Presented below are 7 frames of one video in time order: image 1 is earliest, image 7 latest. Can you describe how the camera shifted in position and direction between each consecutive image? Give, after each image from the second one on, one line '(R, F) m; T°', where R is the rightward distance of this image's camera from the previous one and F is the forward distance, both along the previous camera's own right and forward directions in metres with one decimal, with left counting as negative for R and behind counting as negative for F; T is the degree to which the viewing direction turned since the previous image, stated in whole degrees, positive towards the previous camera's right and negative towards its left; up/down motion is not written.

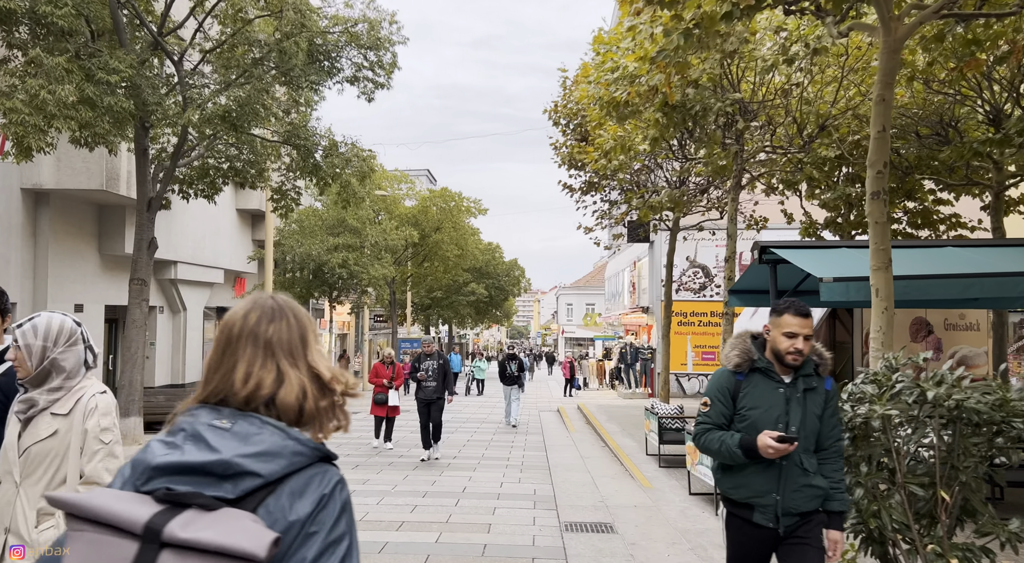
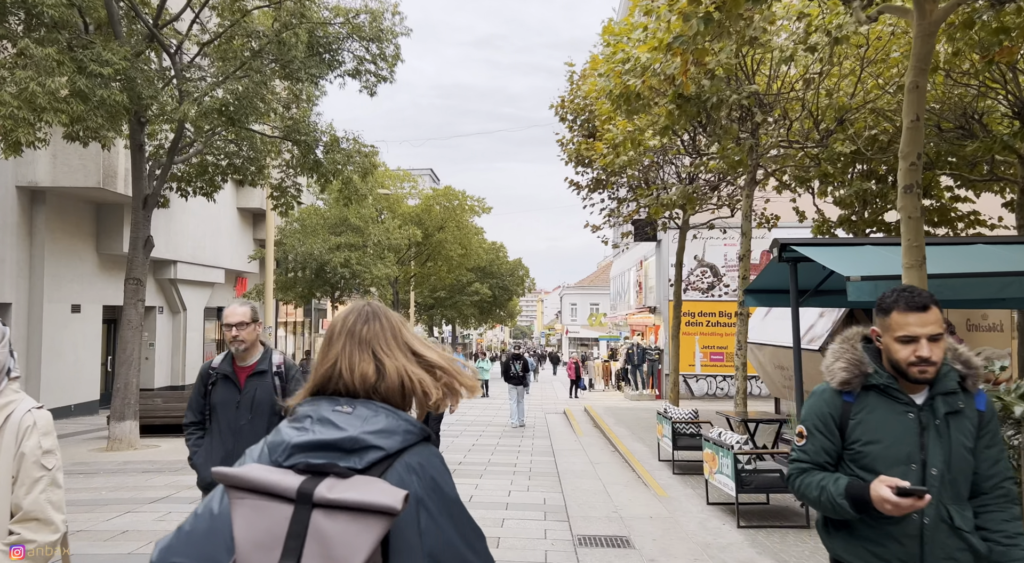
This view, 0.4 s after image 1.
(-0.1, +0.4) m; 0°
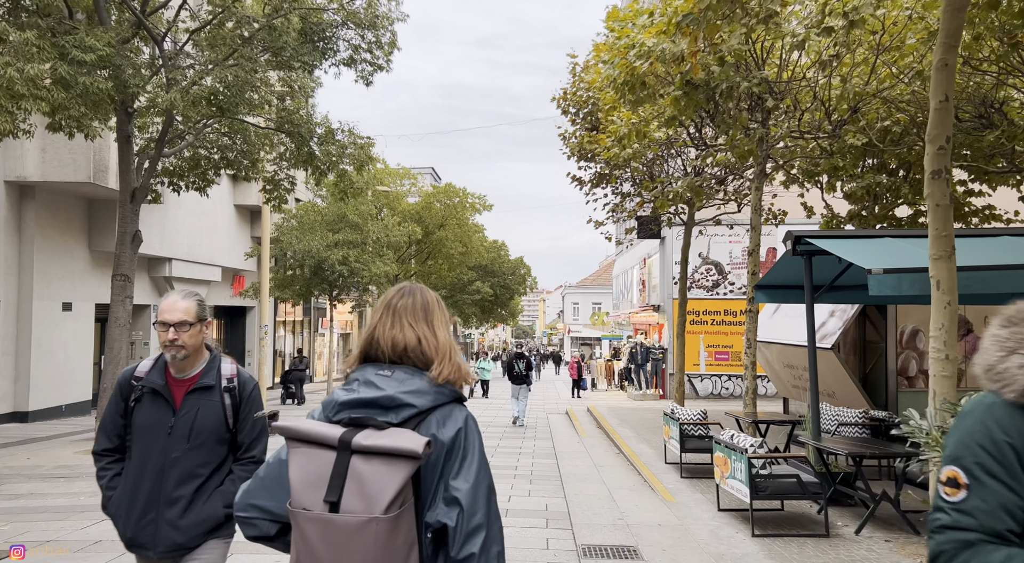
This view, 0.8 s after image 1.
(0.0, +0.5) m; 0°
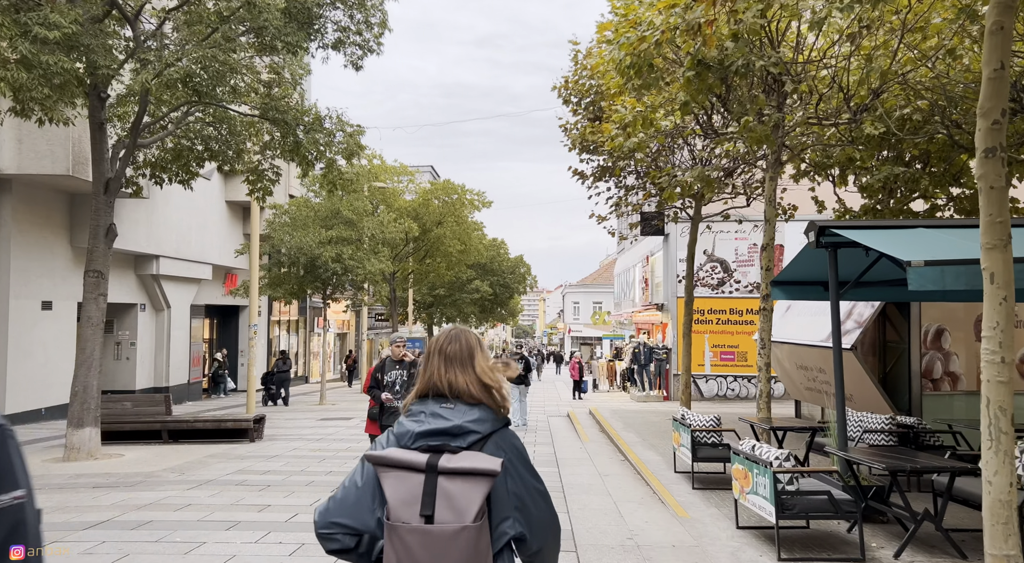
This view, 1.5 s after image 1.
(0.0, +0.8) m; 0°
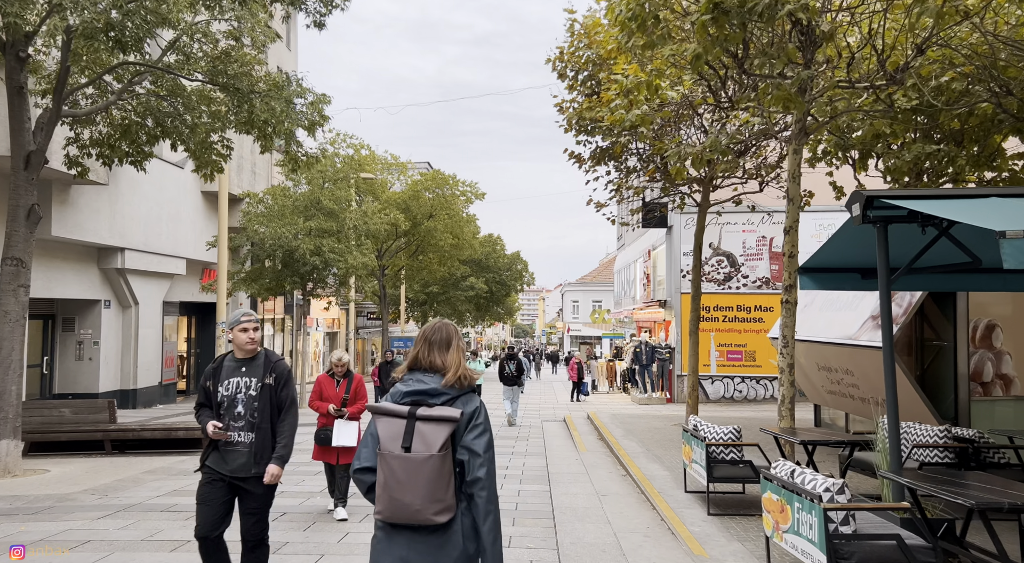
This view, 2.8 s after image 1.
(+0.2, +1.6) m; 0°
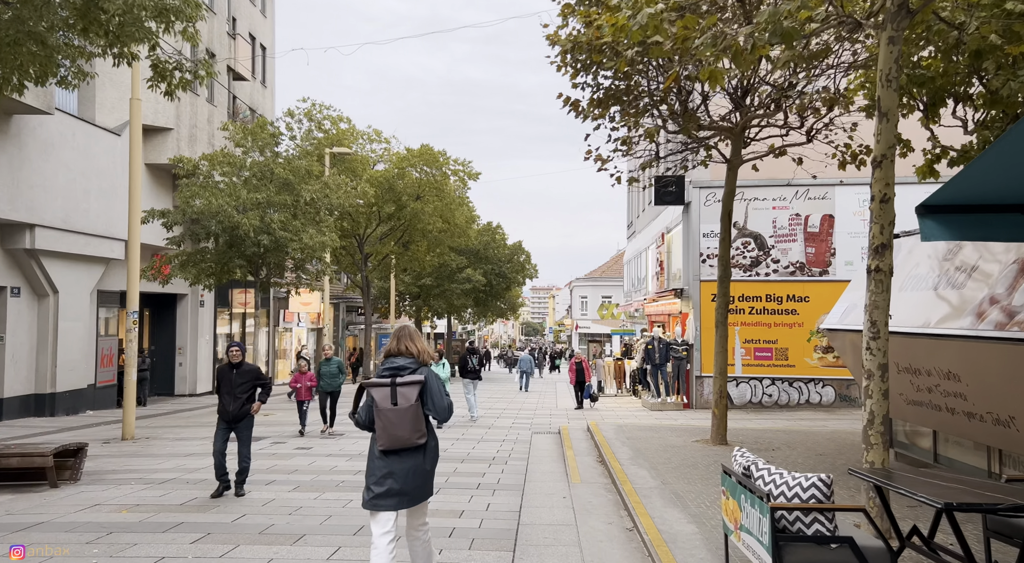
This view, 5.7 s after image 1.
(+0.5, +3.7) m; -1°
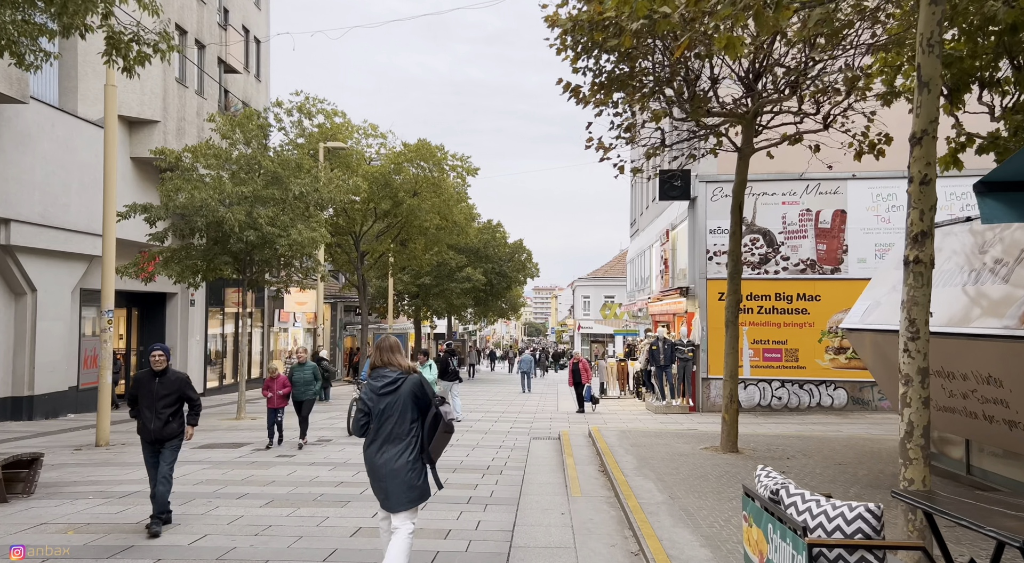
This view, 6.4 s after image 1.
(+0.1, +0.8) m; 0°
